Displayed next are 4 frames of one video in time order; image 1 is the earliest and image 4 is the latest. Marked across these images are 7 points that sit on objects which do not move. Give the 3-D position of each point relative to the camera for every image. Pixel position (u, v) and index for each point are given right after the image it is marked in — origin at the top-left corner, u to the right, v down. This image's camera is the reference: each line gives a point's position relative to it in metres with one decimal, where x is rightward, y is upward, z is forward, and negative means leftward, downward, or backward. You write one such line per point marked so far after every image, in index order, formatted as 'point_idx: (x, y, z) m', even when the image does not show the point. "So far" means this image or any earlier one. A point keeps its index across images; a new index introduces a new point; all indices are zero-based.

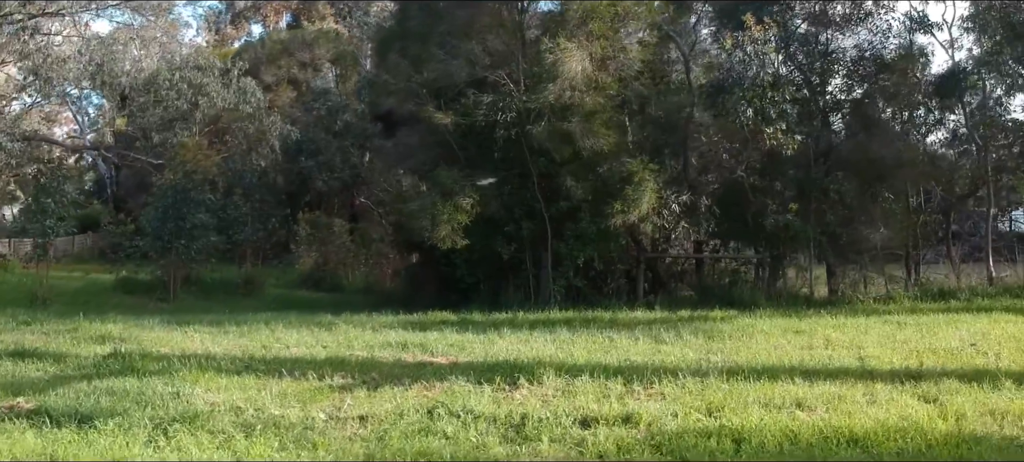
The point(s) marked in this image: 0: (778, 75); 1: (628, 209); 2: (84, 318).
0: (+4.2, +2.4, +12.2) m
1: (+1.8, +0.4, +11.7) m
2: (-6.2, -1.3, +11.3) m
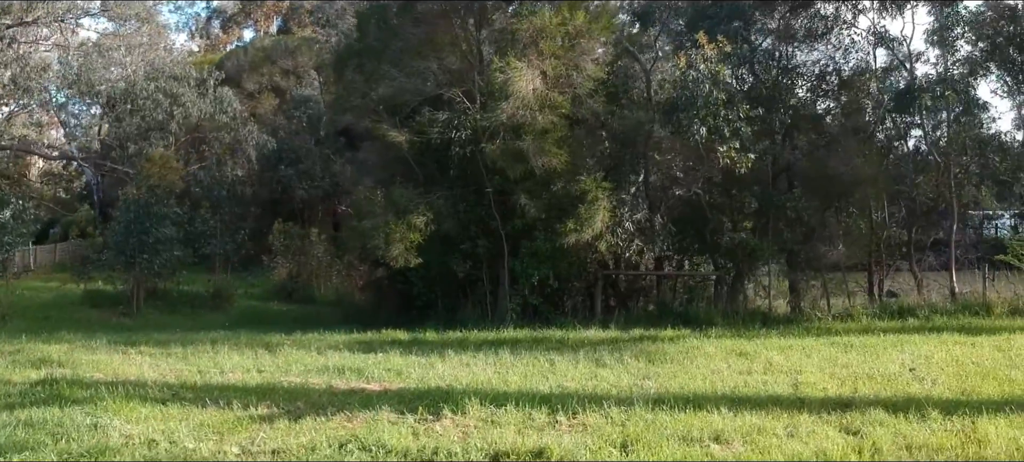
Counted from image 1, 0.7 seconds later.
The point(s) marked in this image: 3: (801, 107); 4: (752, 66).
0: (+3.5, +2.2, +12.2) m
1: (+1.1, +0.1, +11.7) m
2: (-7.0, -1.6, +11.3) m
3: (+4.9, +2.0, +13.1) m
4: (+3.9, +2.6, +12.7) m
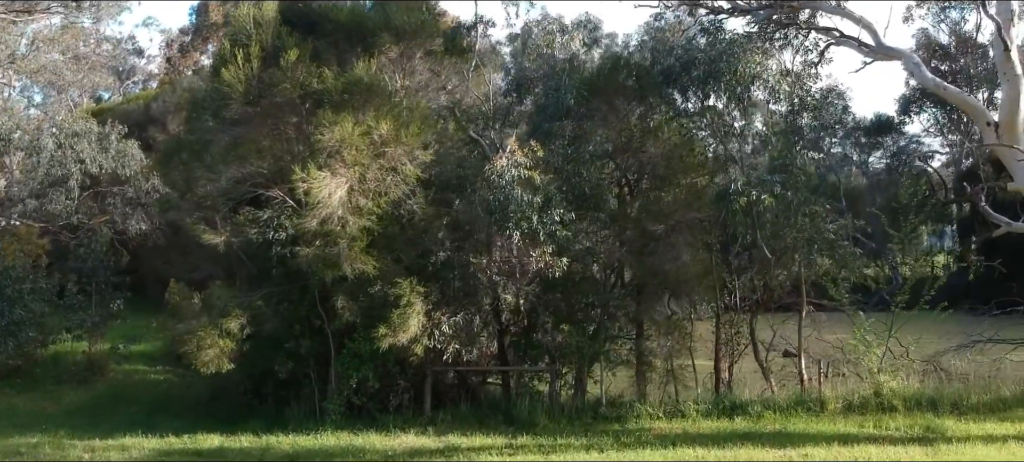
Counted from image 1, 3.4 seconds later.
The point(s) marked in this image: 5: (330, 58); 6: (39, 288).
0: (+0.6, +0.6, +12.1) m
1: (-1.8, -1.5, +11.6) m
2: (-9.8, -3.1, +11.2) m
3: (+2.1, +0.4, +13.1) m
4: (+1.1, +1.0, +12.6) m
5: (-2.9, +2.8, +12.4) m
6: (-9.9, -1.2, +16.3) m
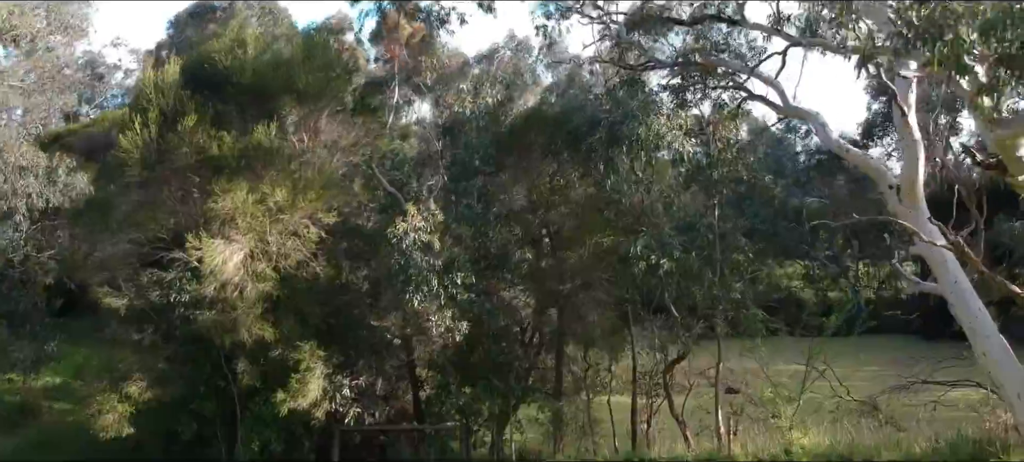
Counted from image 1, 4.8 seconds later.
0: (-0.9, -0.4, +12.1) m
1: (-3.3, -2.5, +11.6) m
2: (-11.3, -4.1, +11.2) m
3: (+0.6, -0.6, +13.1) m
4: (-0.4, 0.0, +12.6) m
5: (-4.4, +1.8, +12.4) m
6: (-11.4, -2.2, +16.3) m
